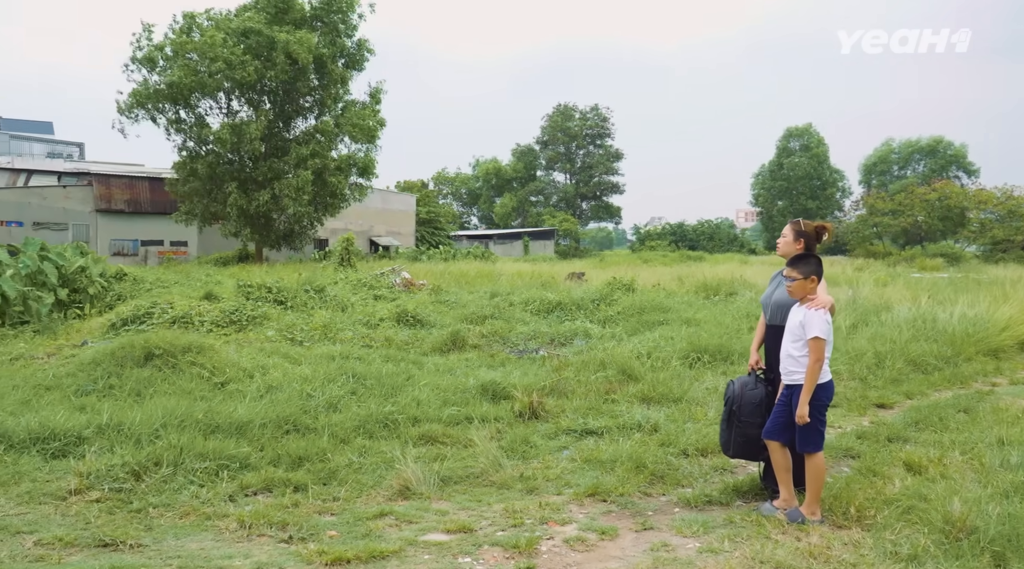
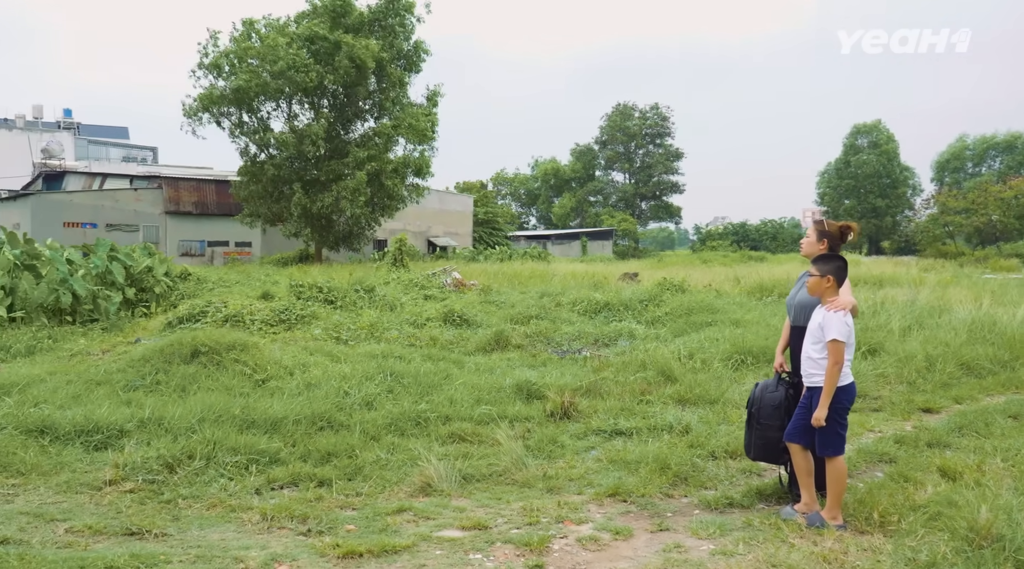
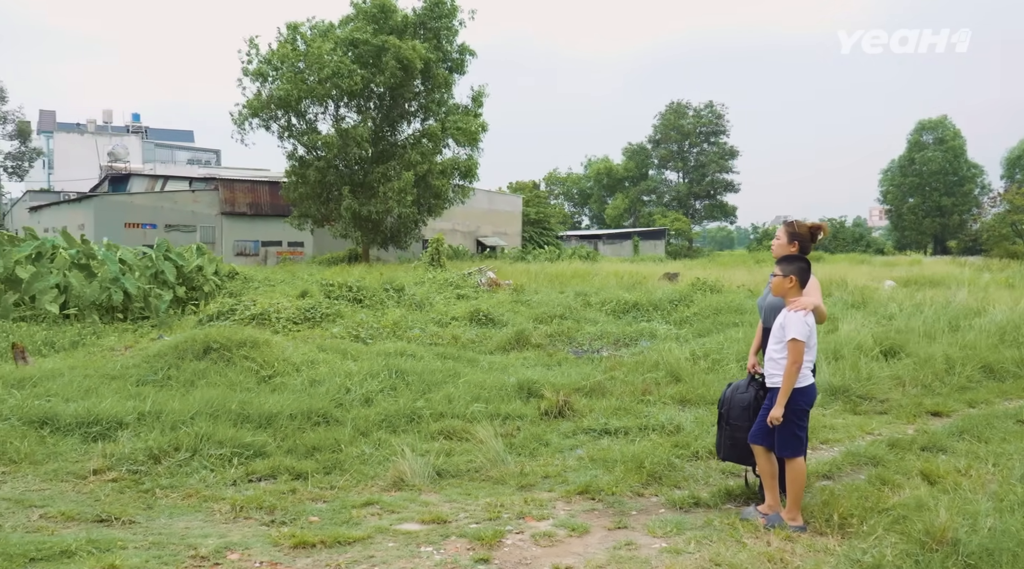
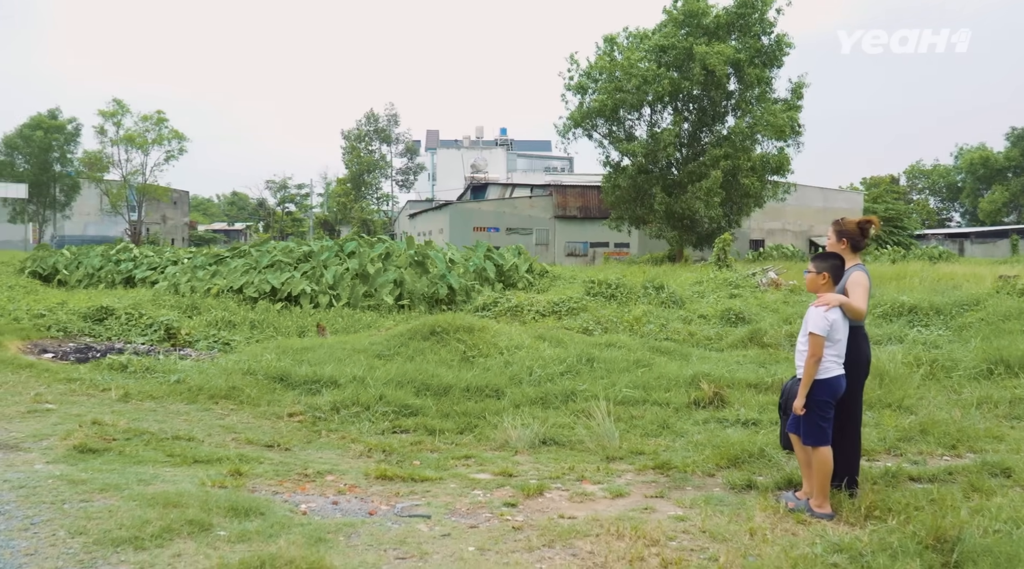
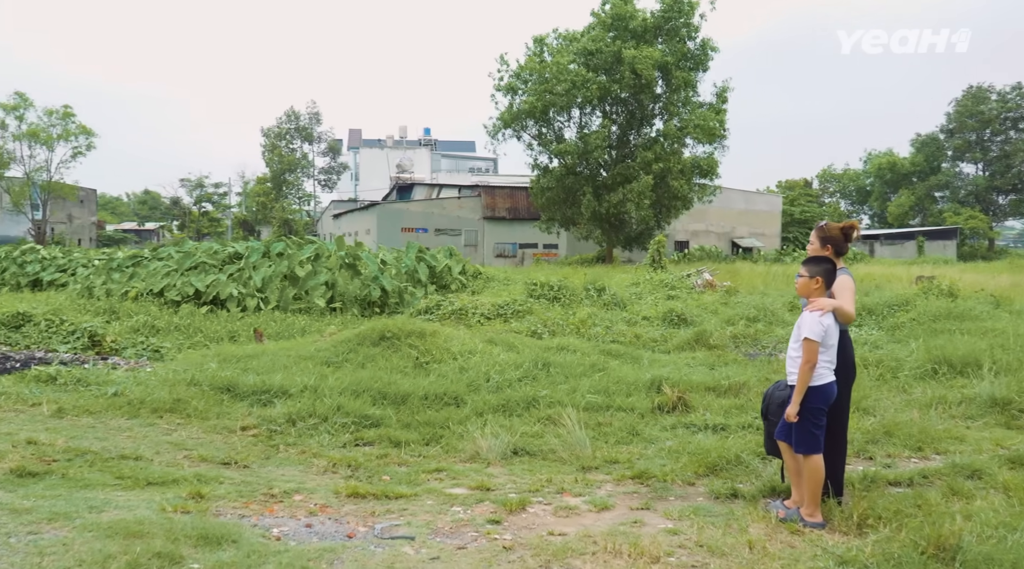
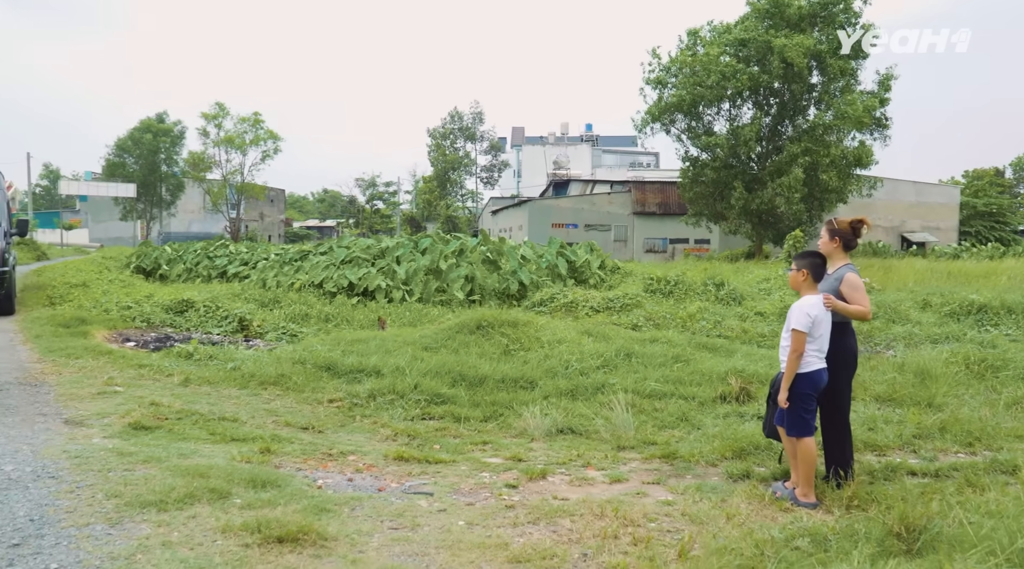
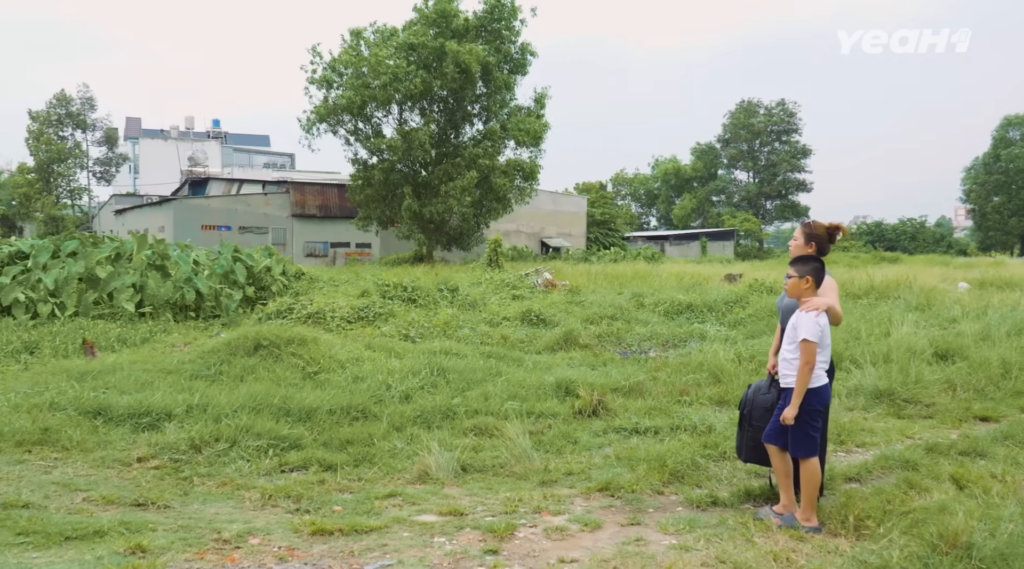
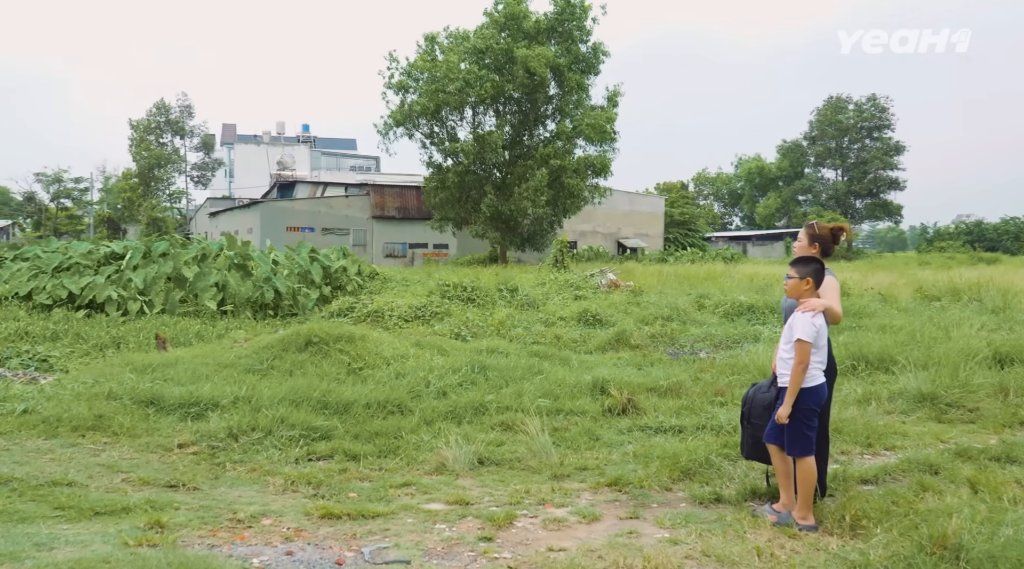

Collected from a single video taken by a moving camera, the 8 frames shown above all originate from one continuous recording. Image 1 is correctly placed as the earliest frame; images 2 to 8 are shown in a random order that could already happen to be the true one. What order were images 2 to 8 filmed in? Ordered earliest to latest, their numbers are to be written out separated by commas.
2, 3, 7, 8, 5, 4, 6
